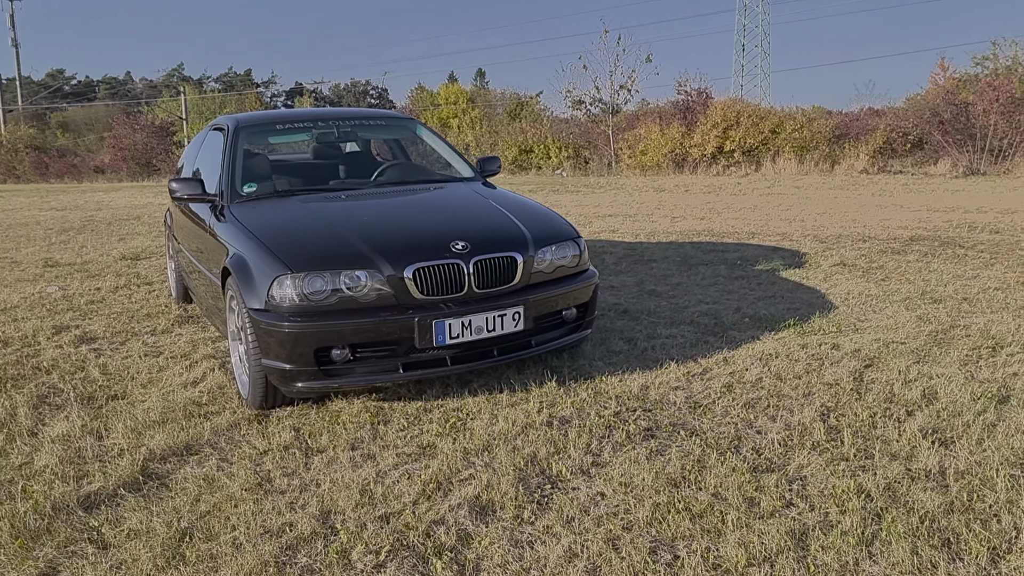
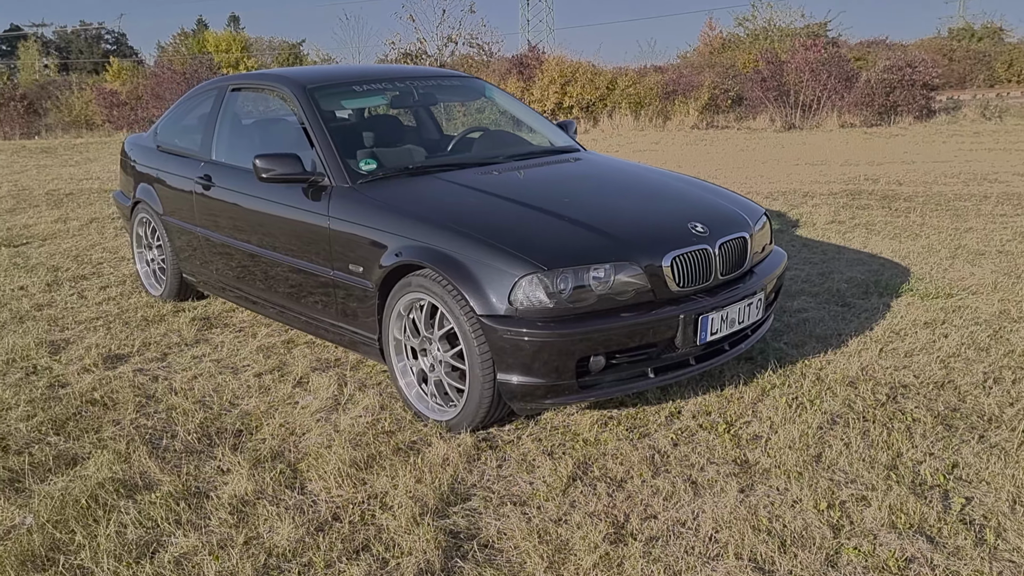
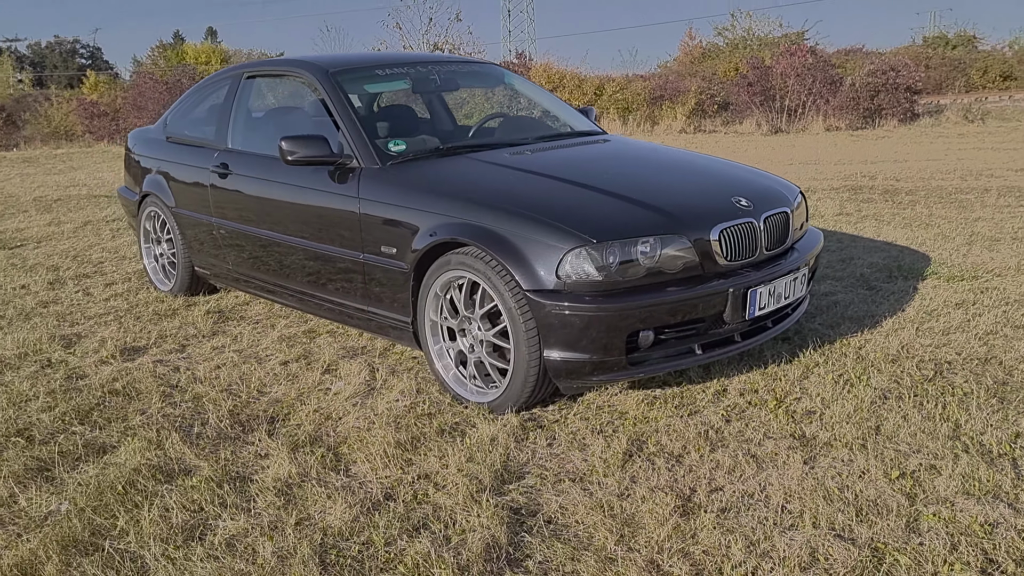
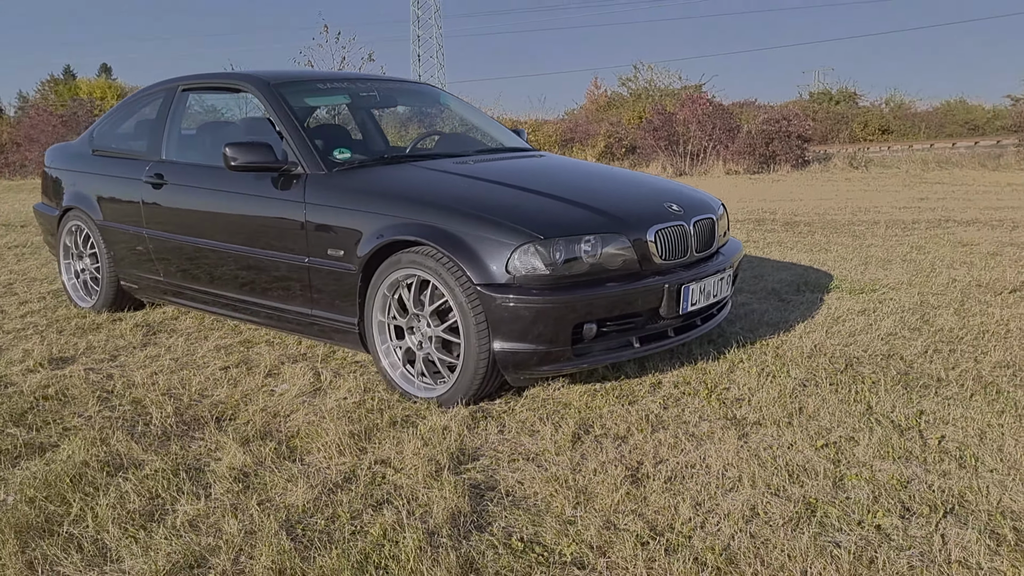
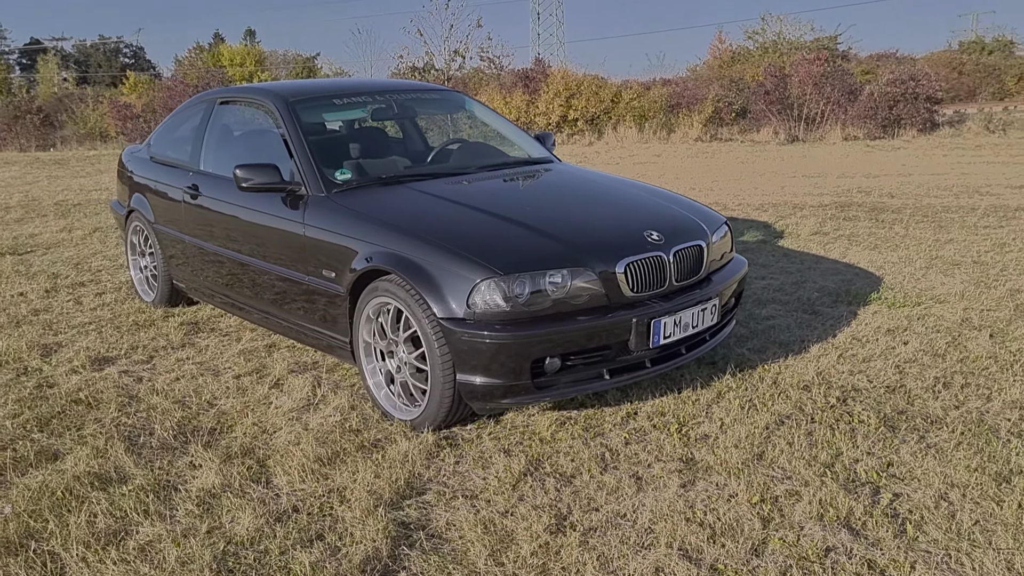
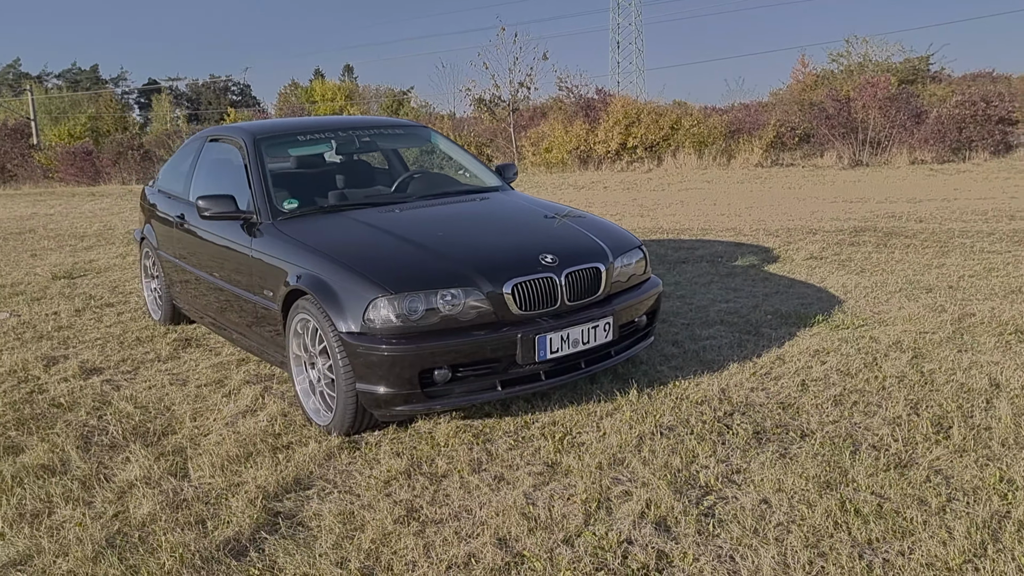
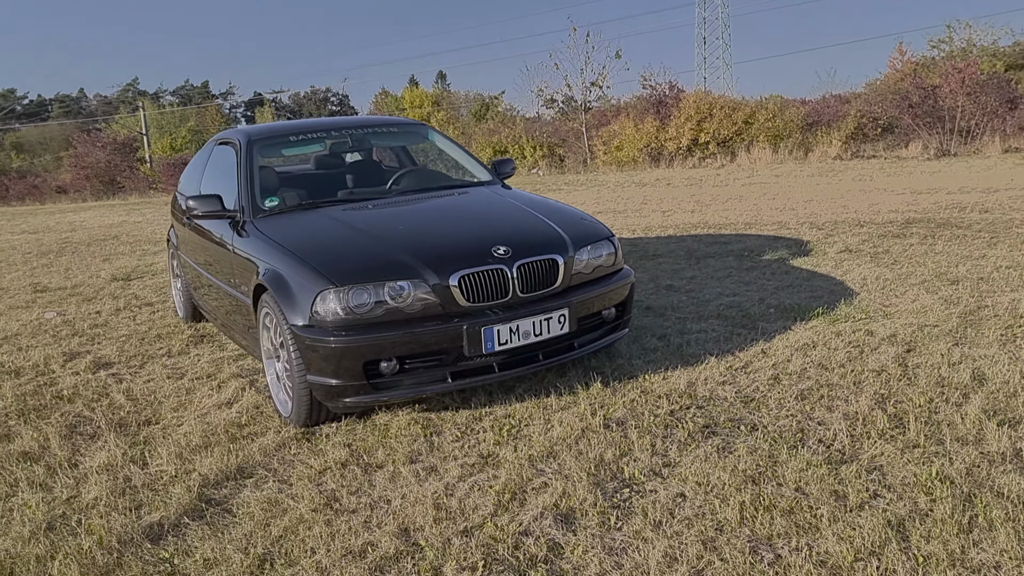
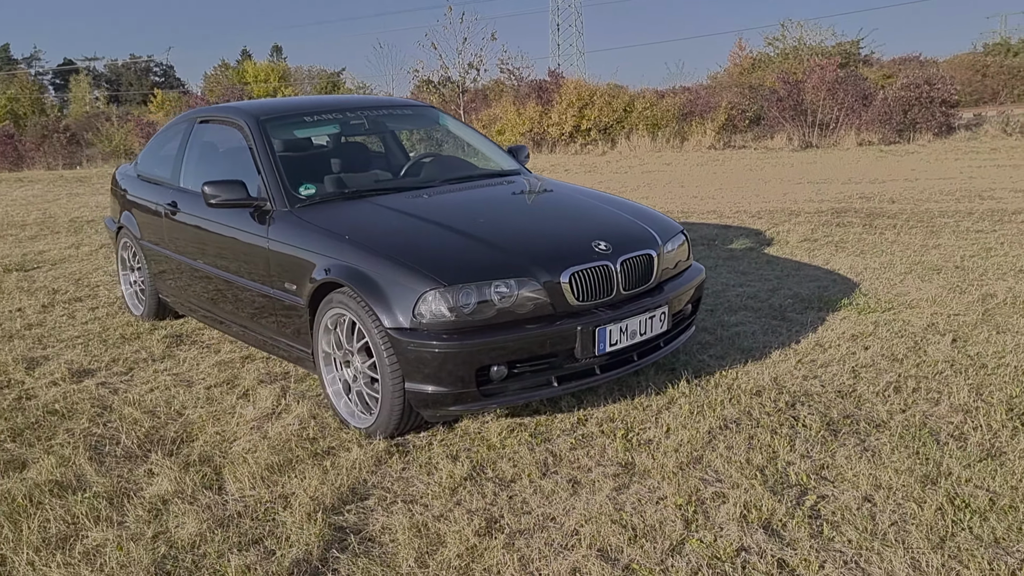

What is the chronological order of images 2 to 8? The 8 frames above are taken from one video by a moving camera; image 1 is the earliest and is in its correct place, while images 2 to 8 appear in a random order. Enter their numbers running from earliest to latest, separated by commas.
7, 6, 8, 5, 2, 3, 4
